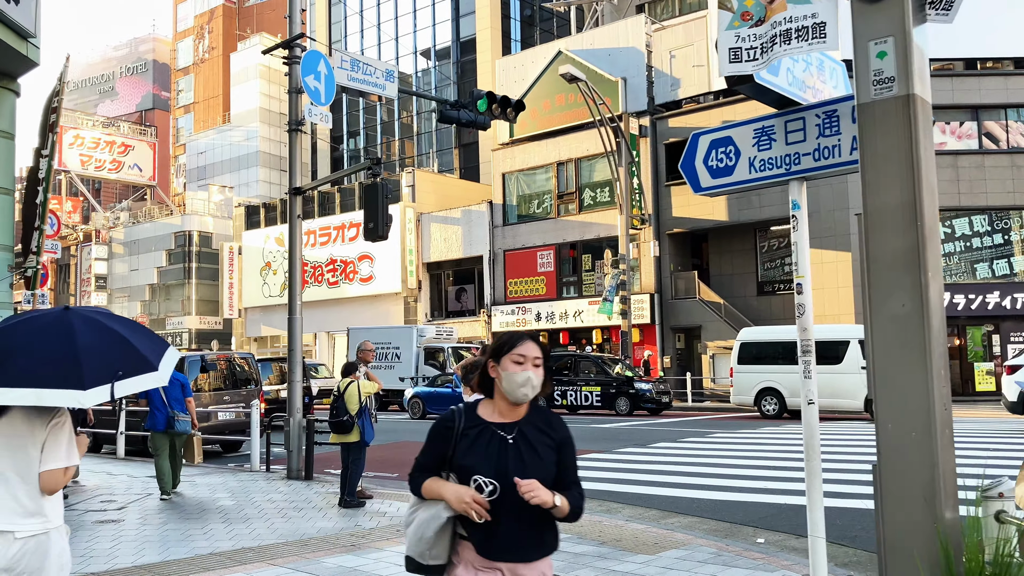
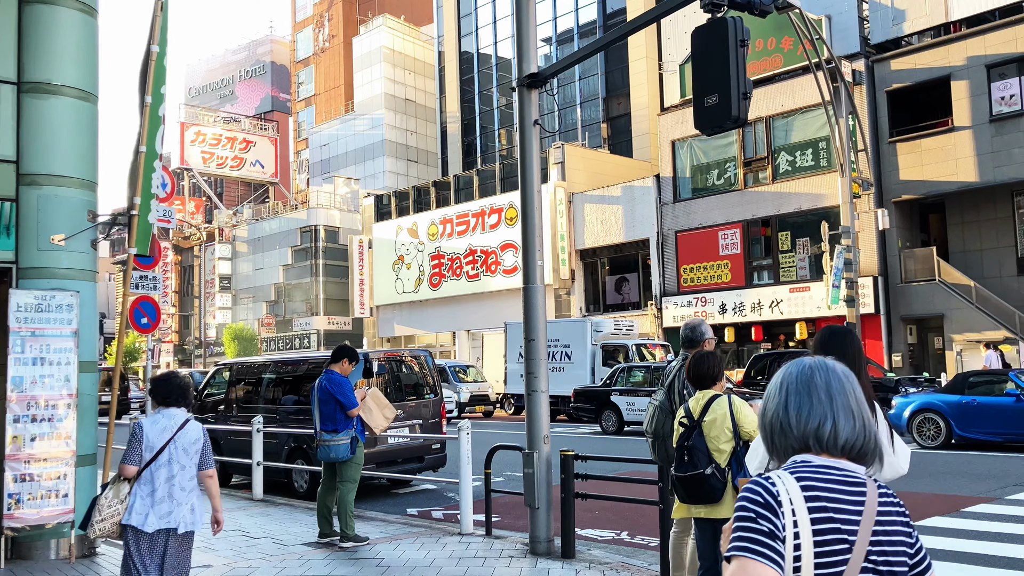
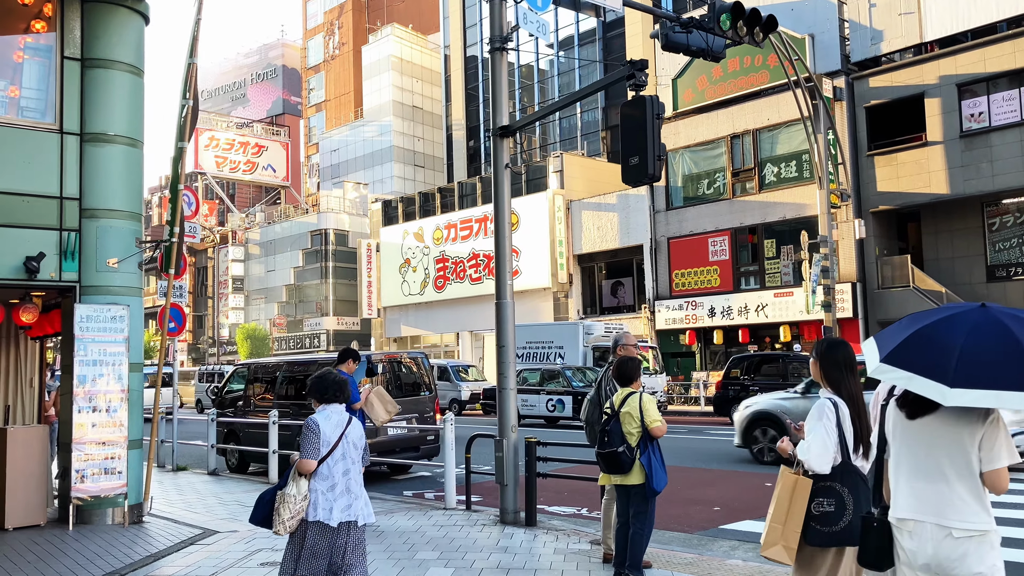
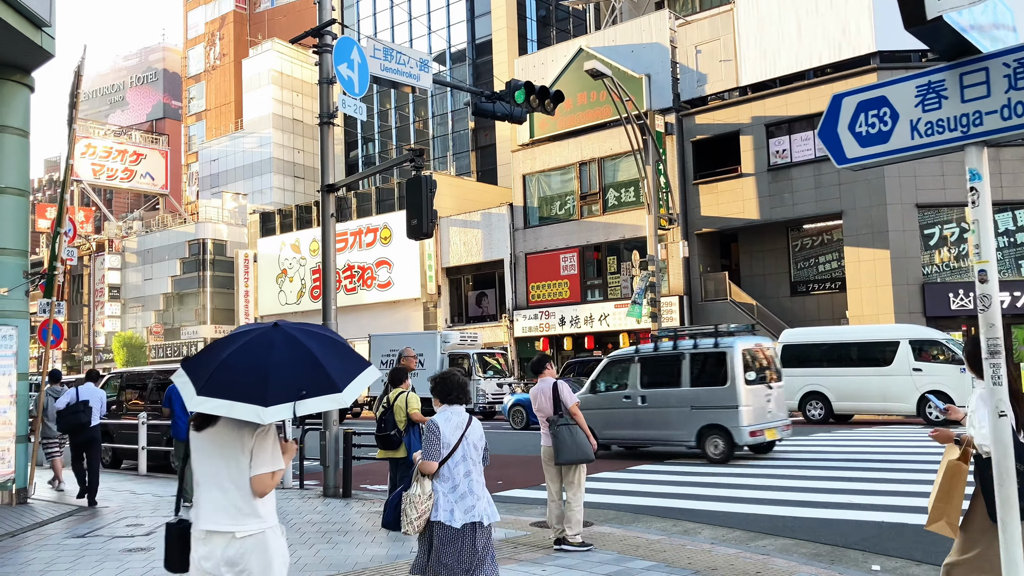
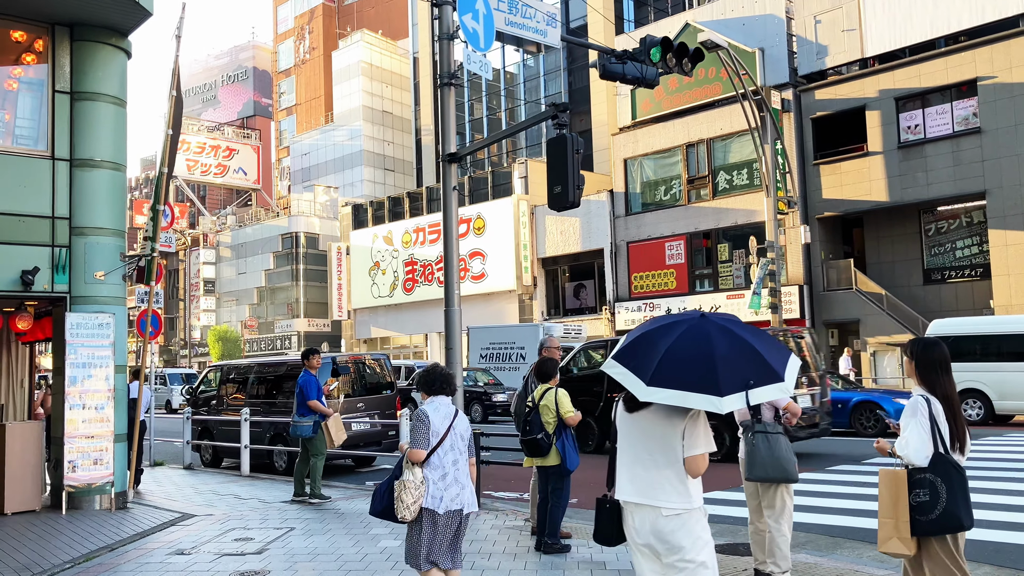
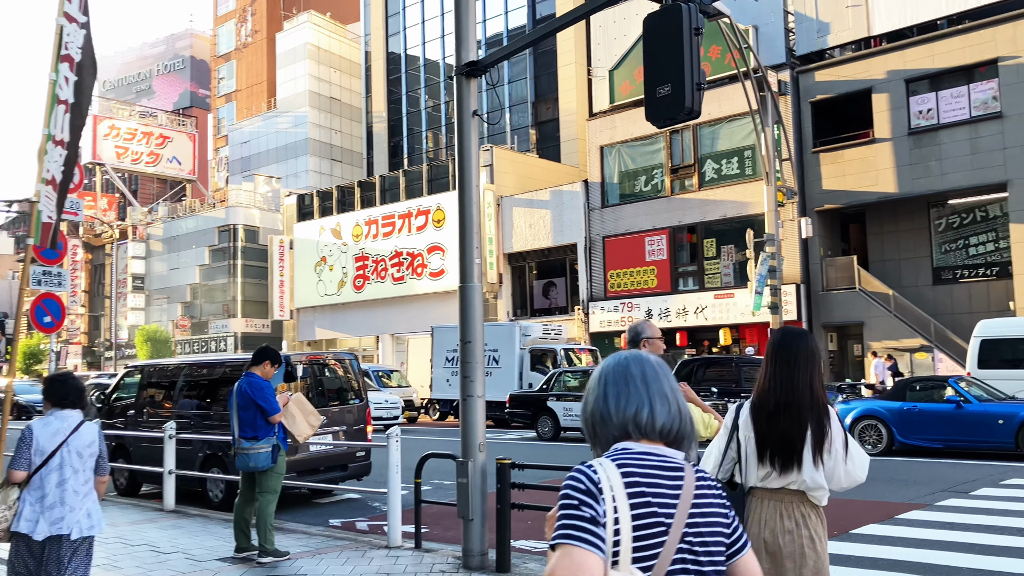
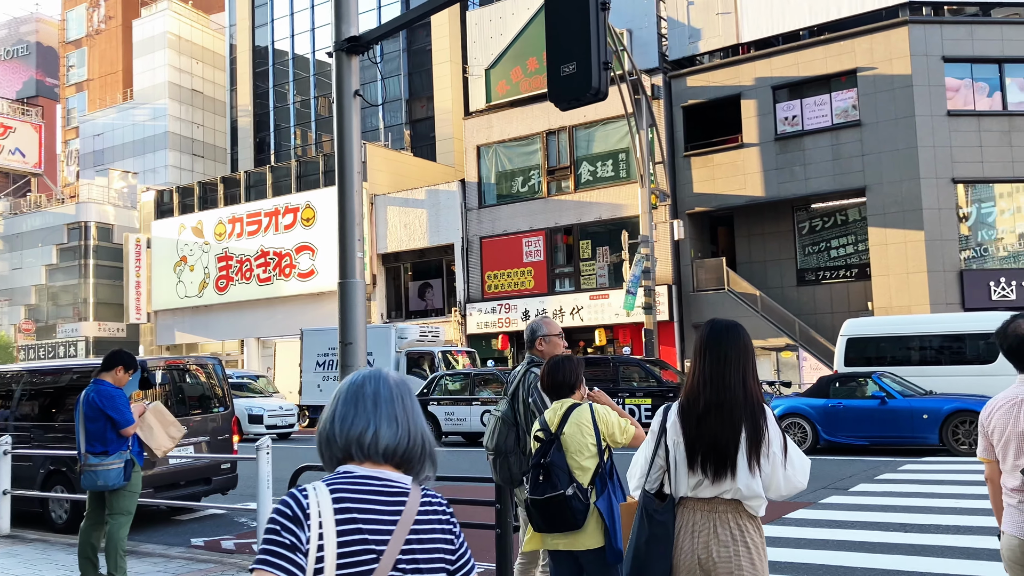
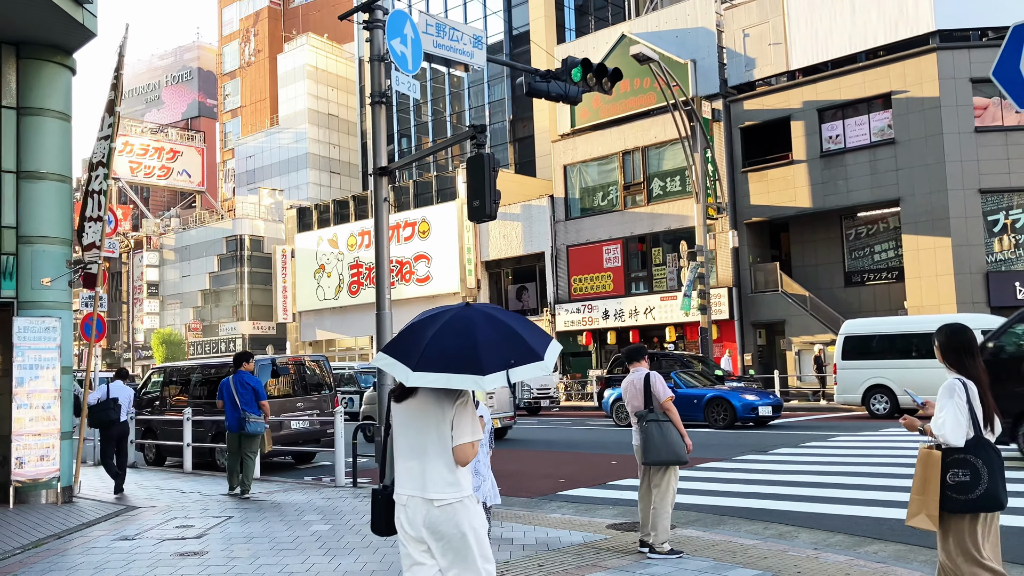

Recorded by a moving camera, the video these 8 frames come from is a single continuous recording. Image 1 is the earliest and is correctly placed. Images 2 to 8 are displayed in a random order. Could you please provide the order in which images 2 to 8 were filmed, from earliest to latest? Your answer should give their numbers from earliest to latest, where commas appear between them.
4, 8, 5, 3, 2, 6, 7
